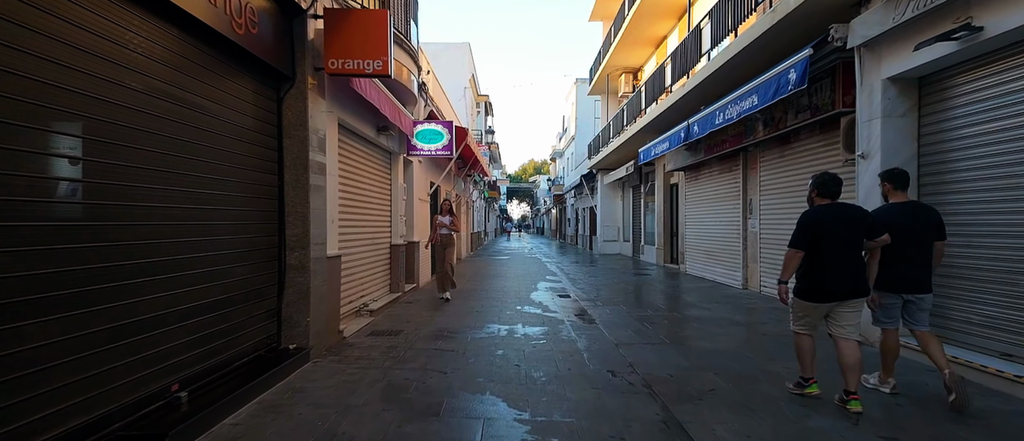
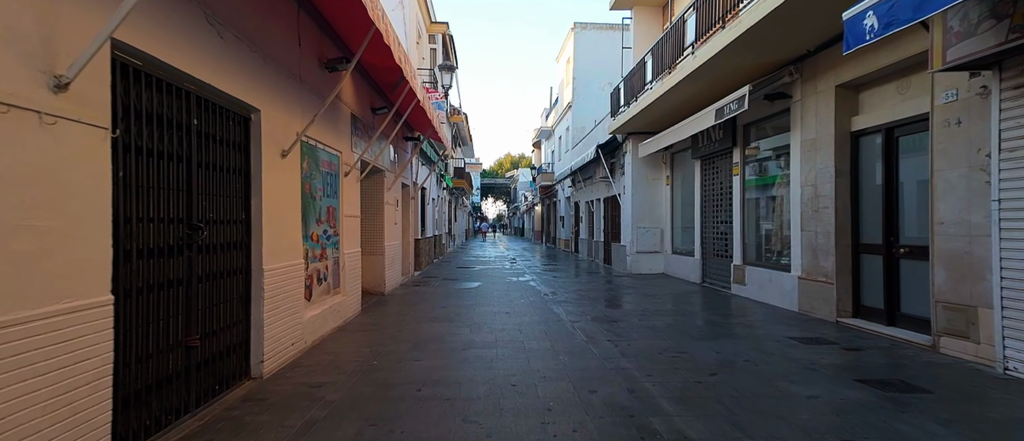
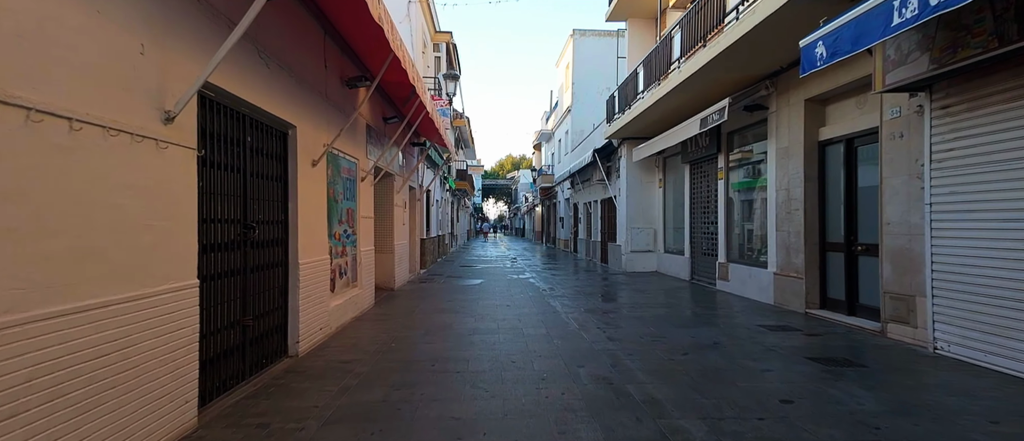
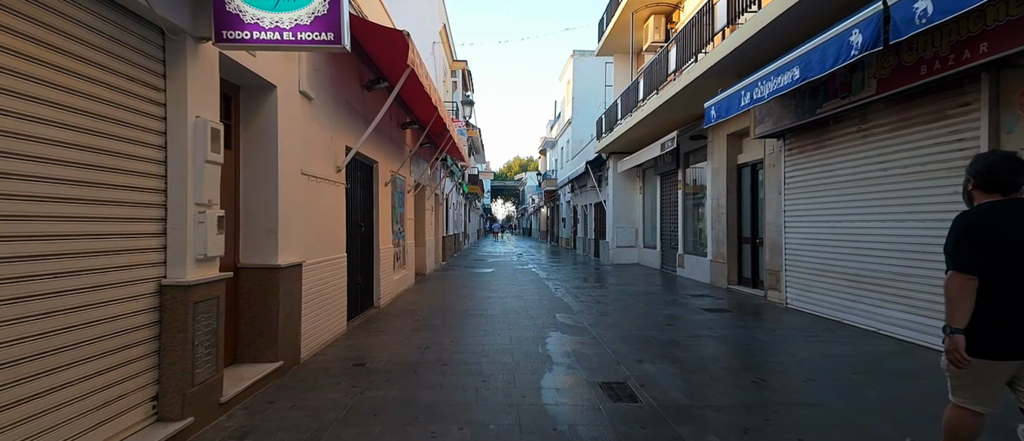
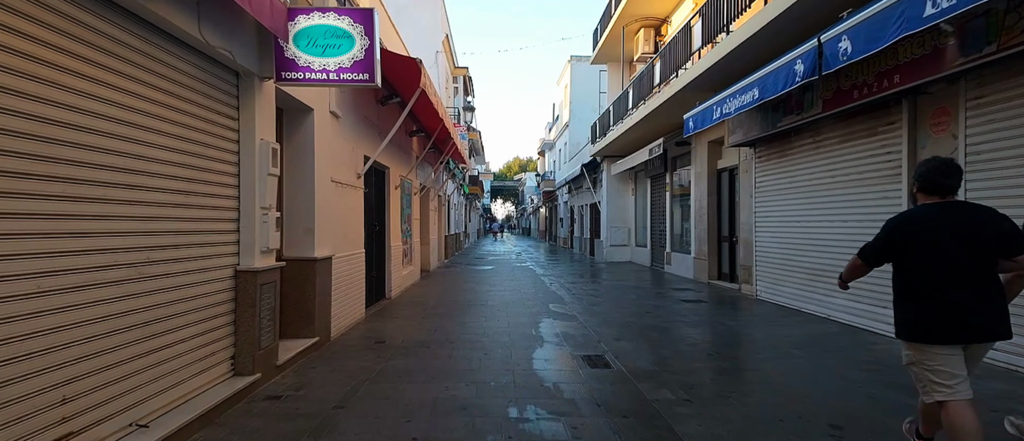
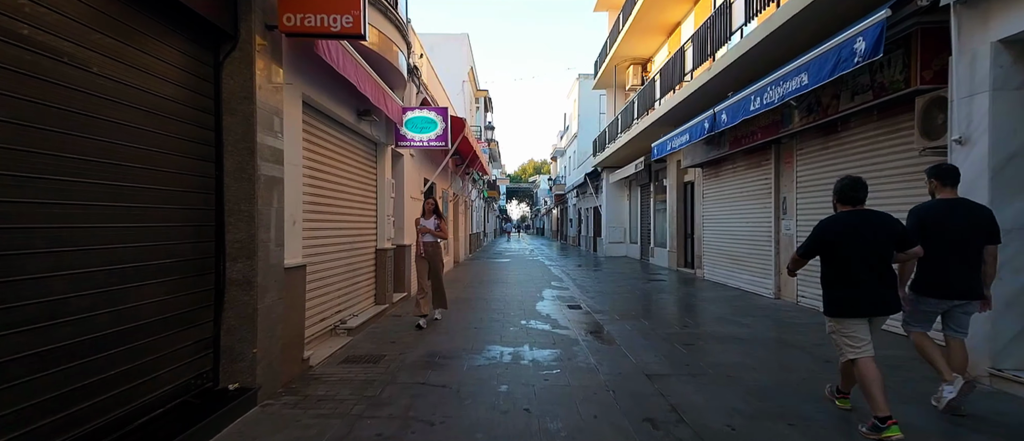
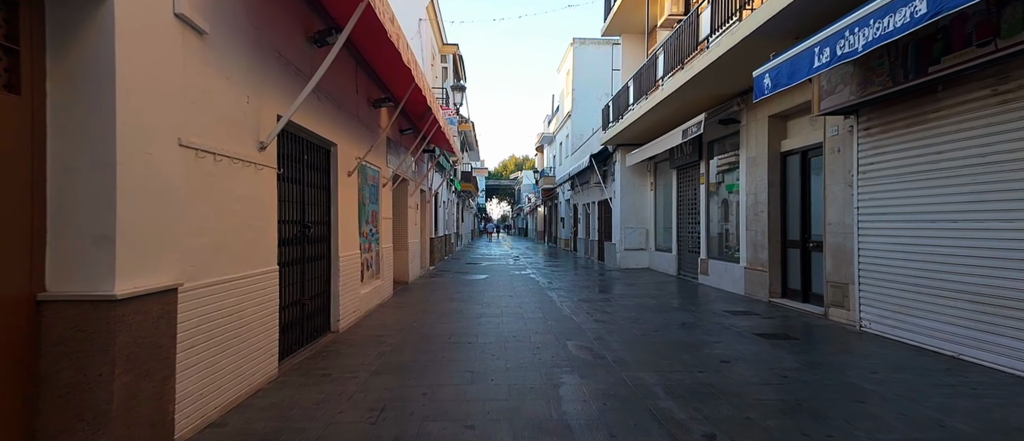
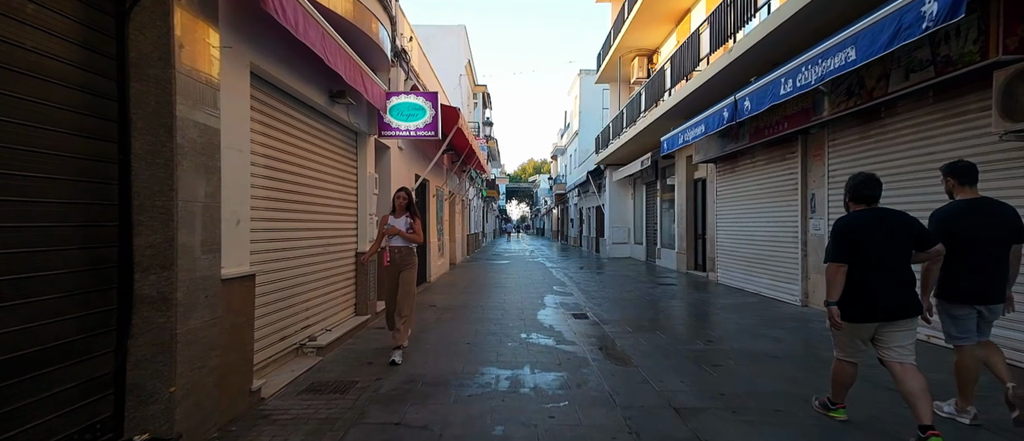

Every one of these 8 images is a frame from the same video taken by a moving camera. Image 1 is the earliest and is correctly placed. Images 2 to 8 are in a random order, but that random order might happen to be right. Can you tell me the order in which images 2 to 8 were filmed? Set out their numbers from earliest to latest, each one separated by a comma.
6, 8, 5, 4, 7, 3, 2
